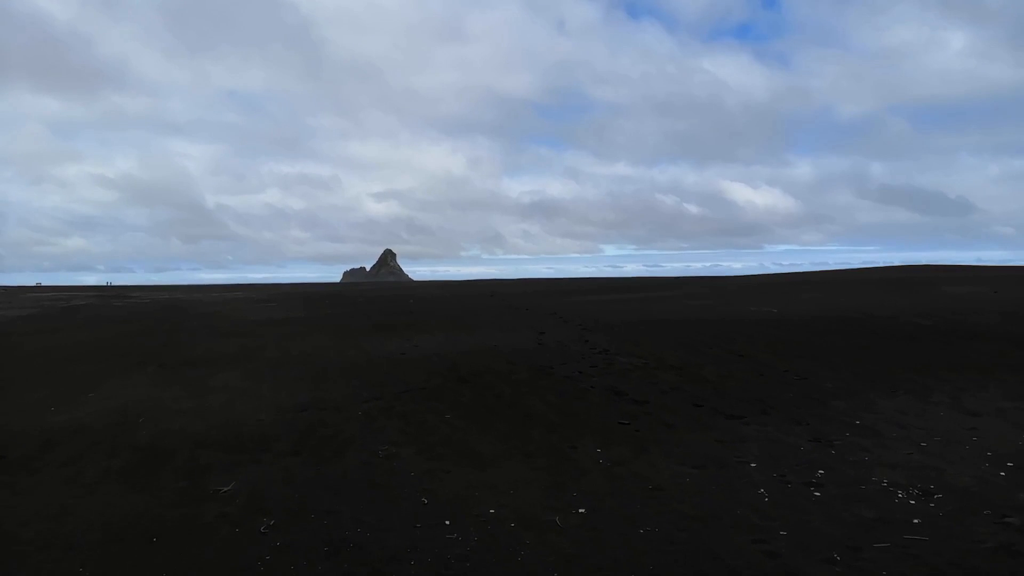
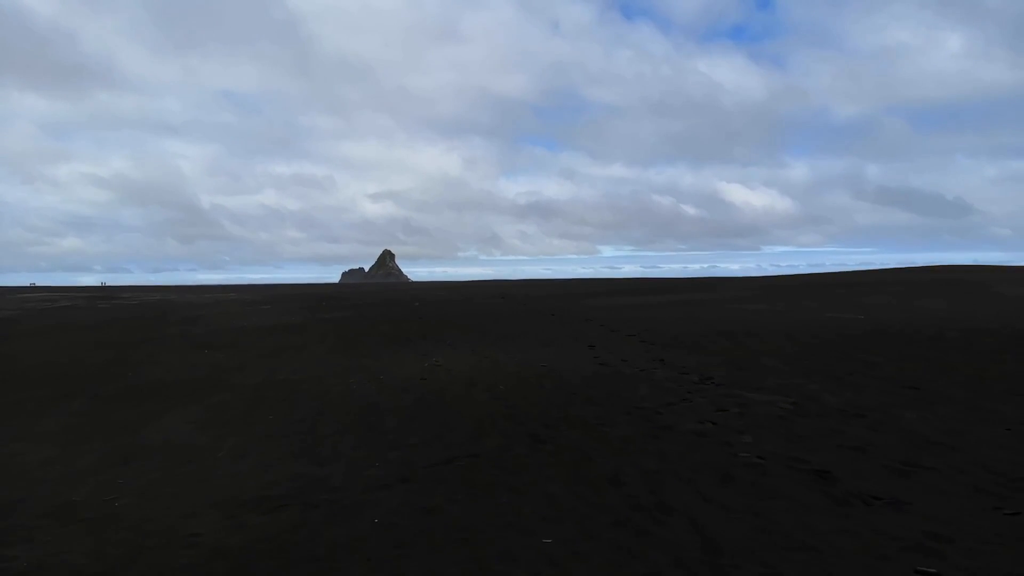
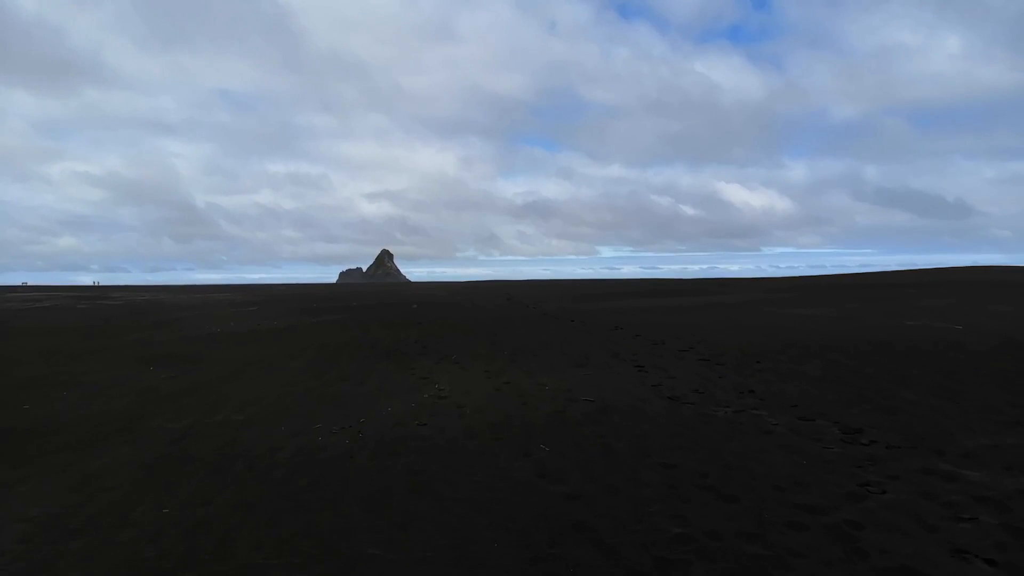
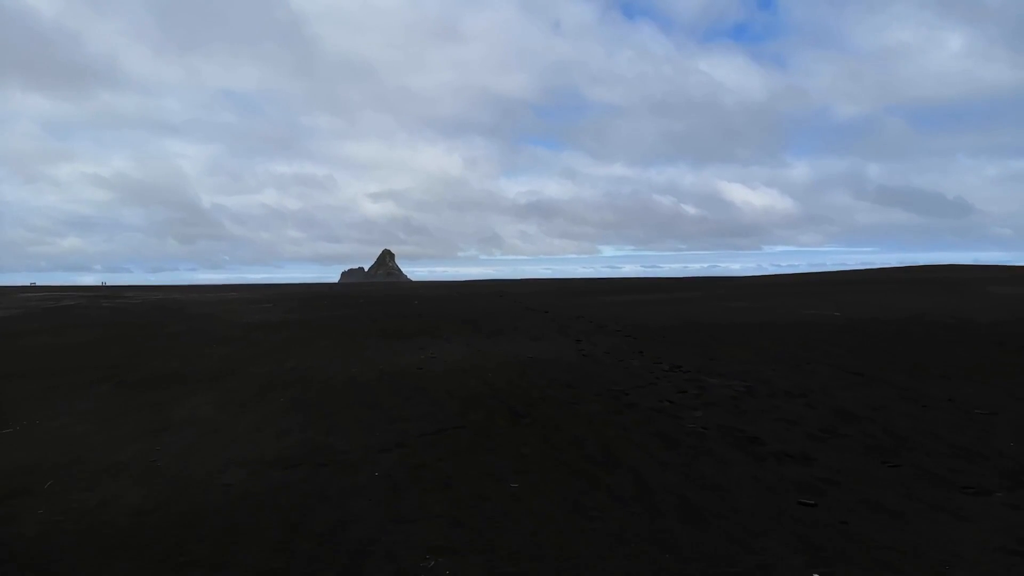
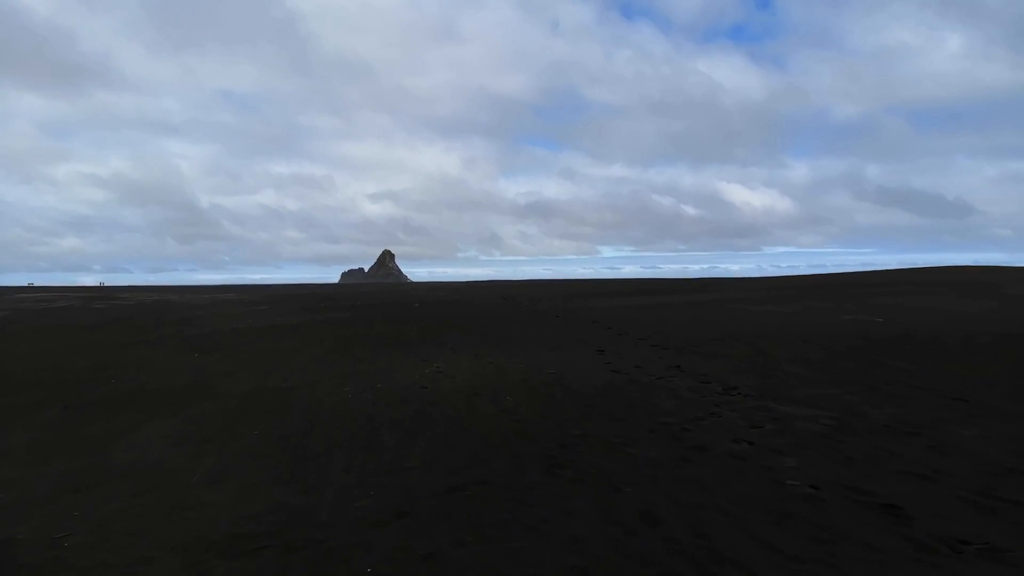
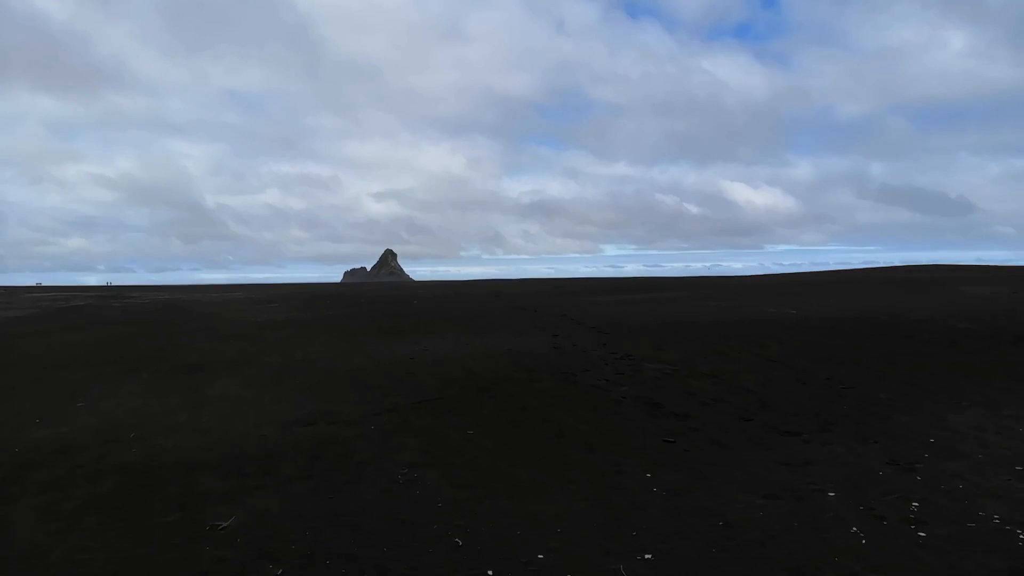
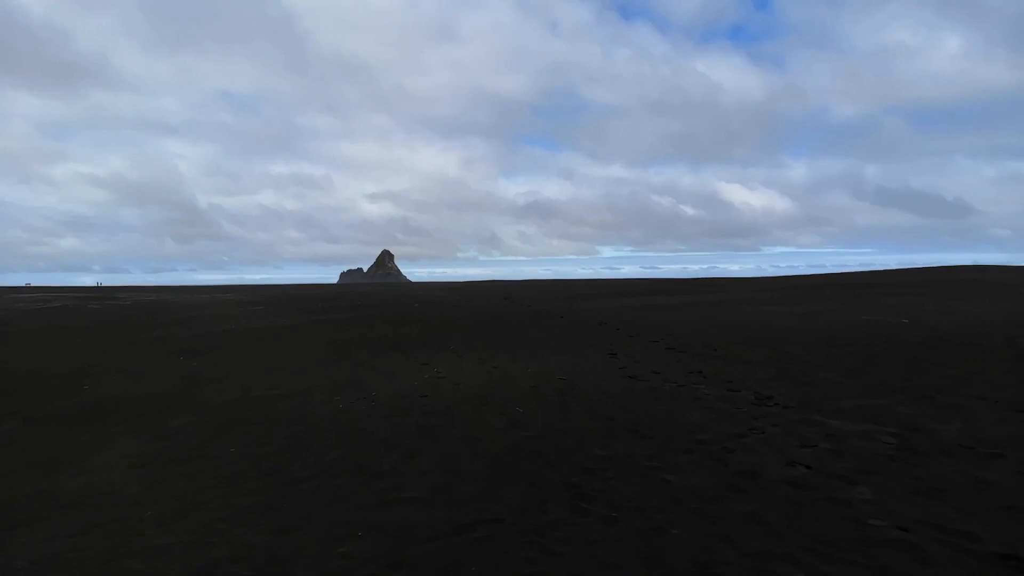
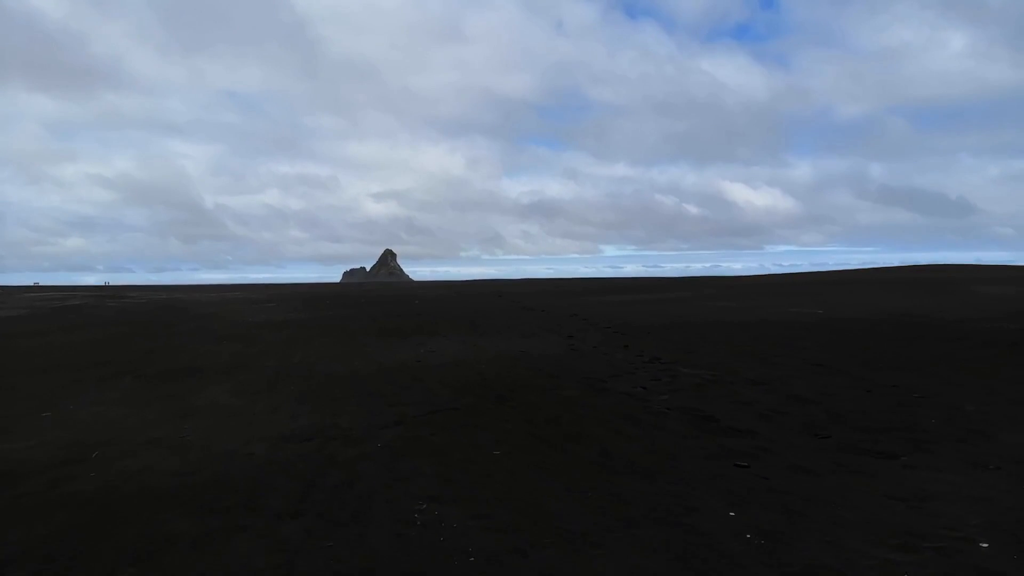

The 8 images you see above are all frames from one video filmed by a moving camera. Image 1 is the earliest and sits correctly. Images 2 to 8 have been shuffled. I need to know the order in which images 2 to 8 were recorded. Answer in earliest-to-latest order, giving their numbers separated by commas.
6, 8, 4, 2, 5, 7, 3
